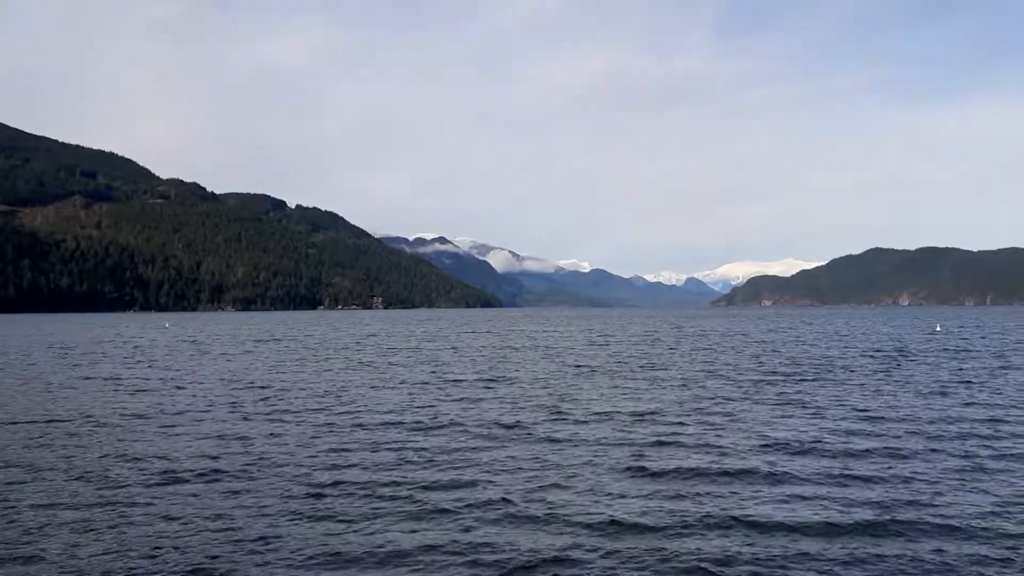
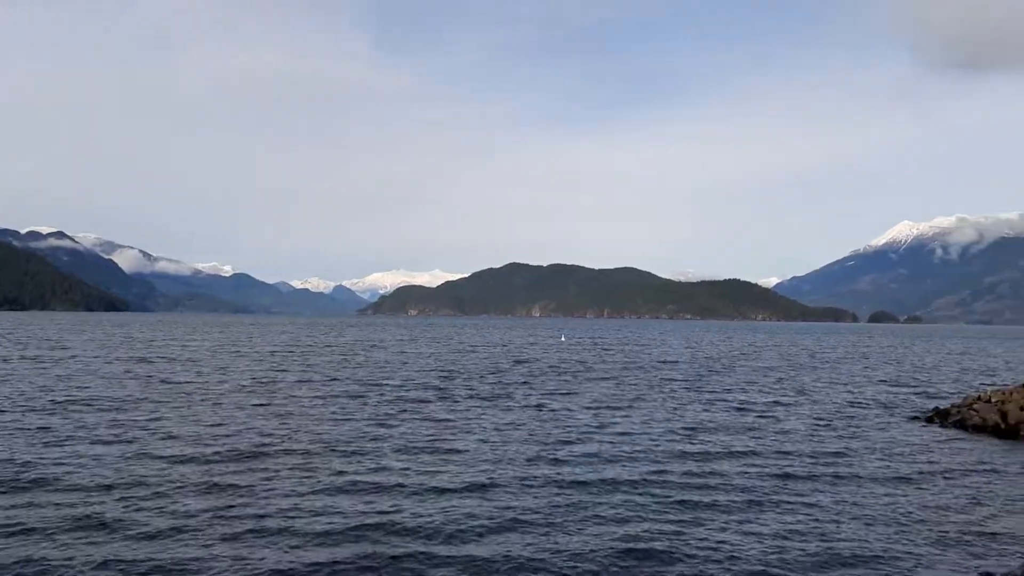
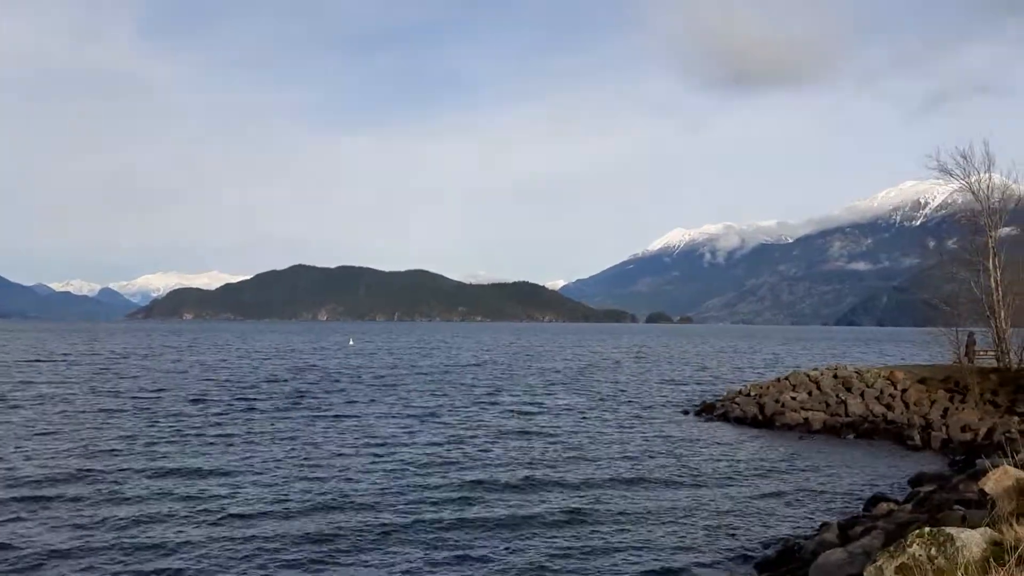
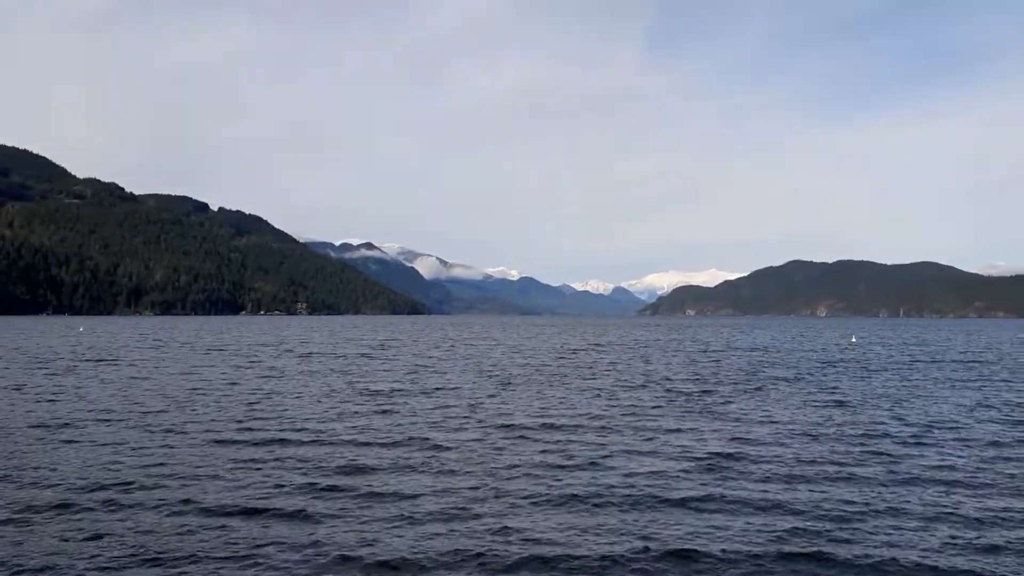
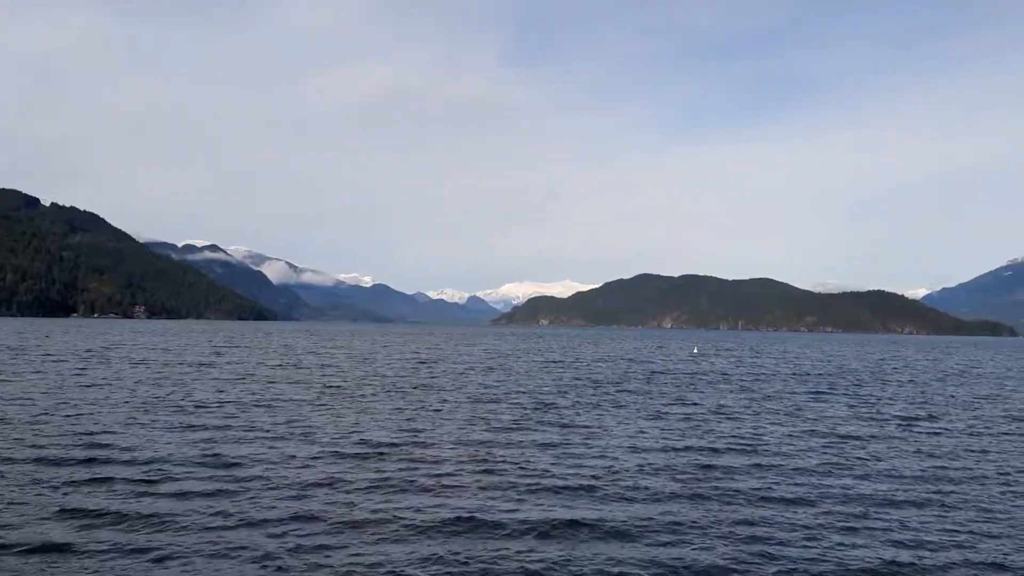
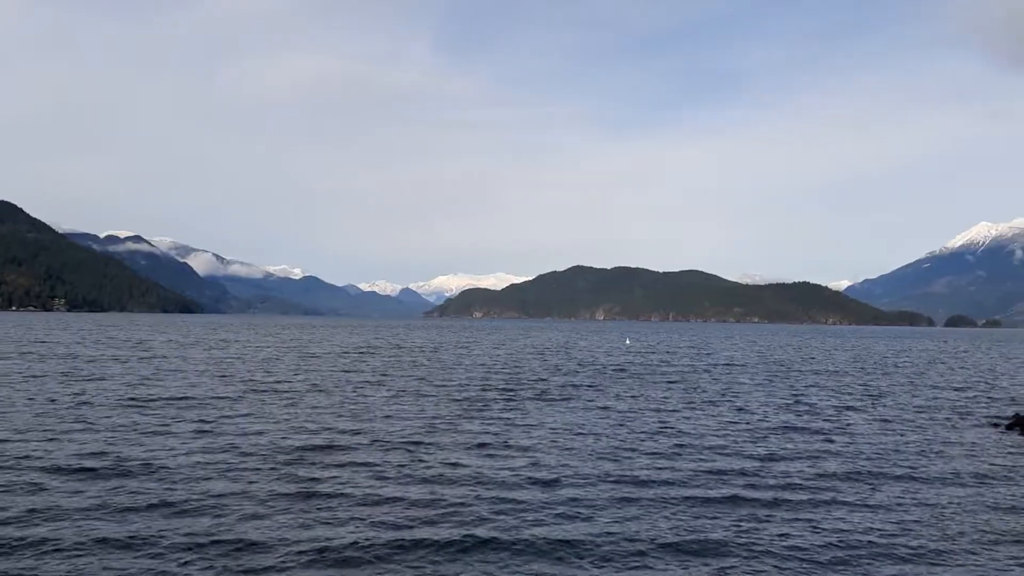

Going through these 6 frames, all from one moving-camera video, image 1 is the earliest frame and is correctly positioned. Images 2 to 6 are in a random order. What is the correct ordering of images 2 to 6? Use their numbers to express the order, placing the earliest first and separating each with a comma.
4, 5, 6, 2, 3
